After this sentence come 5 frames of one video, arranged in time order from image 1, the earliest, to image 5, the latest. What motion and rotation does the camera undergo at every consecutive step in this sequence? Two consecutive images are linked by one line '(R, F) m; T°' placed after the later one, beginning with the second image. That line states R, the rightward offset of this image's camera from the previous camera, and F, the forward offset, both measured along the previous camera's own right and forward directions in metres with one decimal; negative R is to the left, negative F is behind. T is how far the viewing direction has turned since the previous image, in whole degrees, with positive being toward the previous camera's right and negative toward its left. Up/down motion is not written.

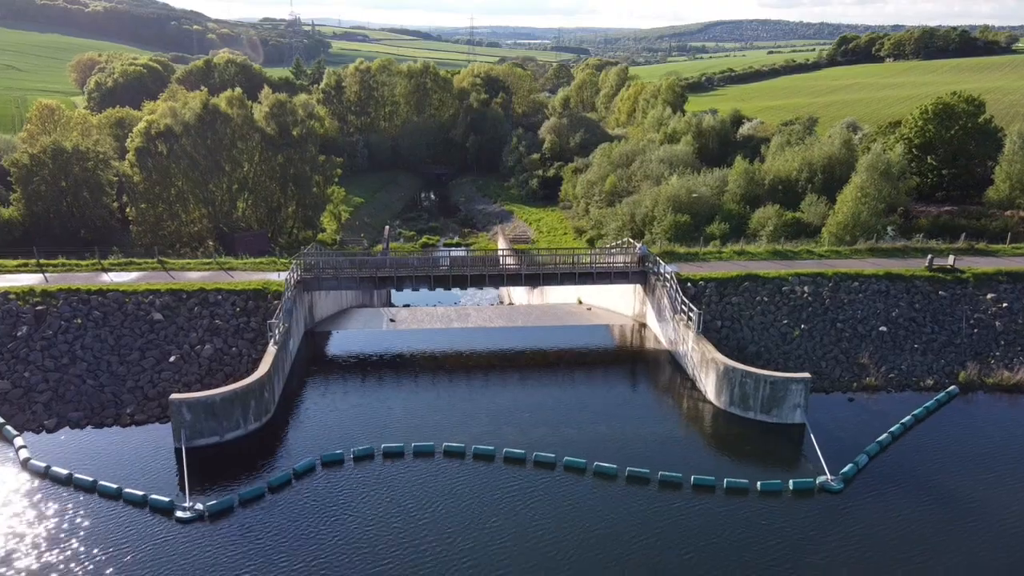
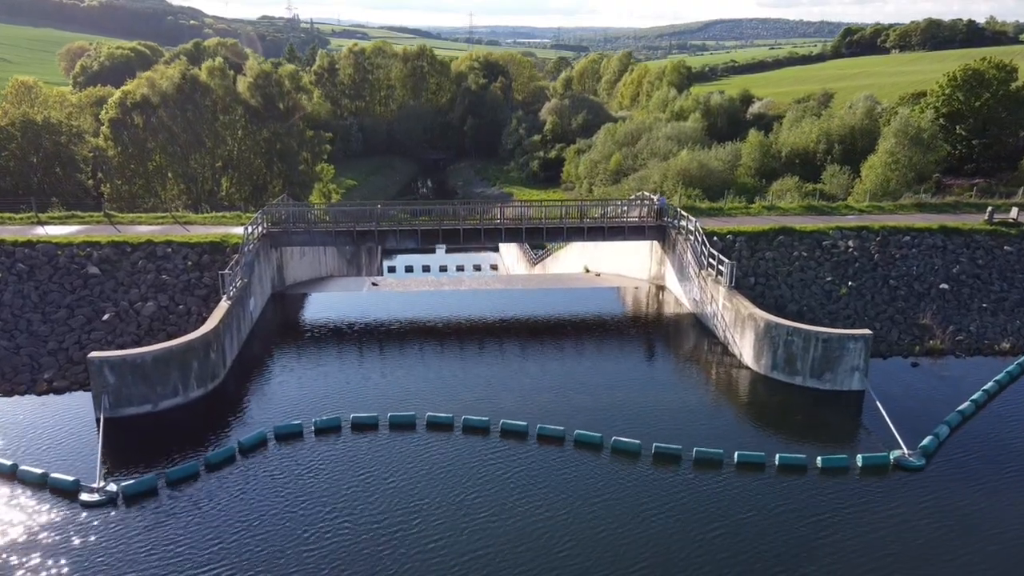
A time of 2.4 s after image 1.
(0.0, +5.5) m; 0°
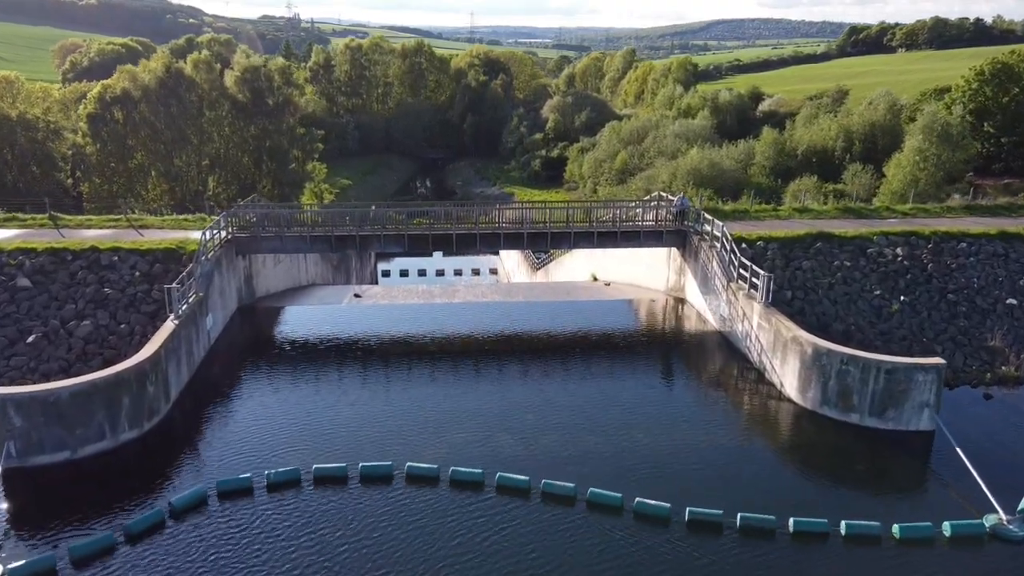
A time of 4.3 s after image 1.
(0.0, +4.4) m; 0°
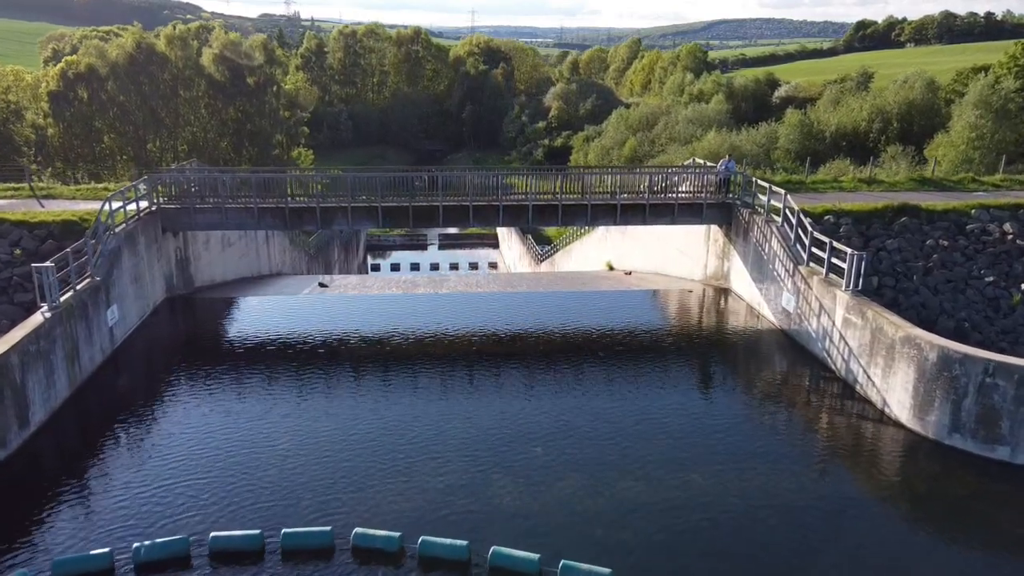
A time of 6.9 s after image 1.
(0.0, +6.7) m; 0°
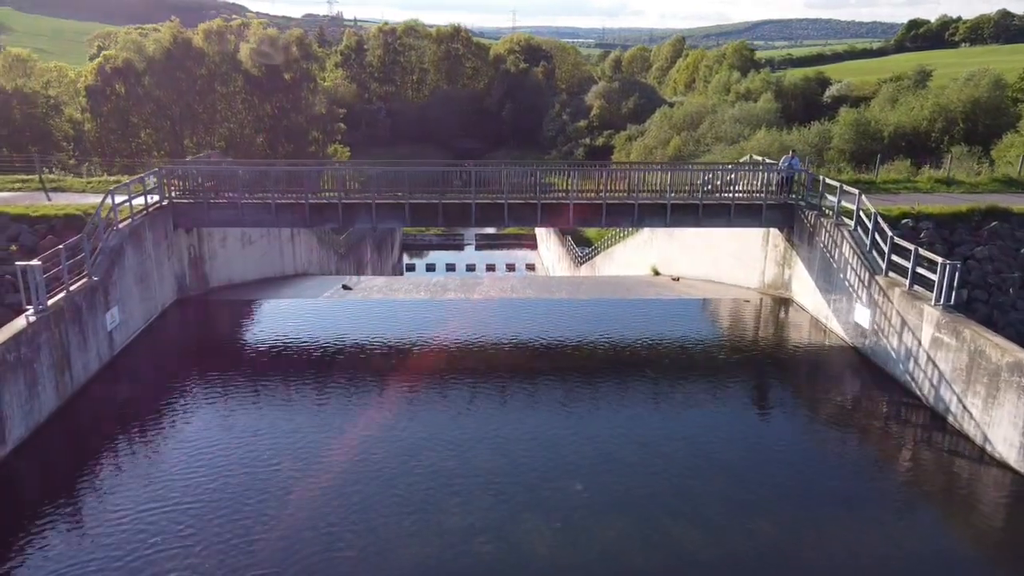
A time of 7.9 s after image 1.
(0.0, +2.2) m; -3°
